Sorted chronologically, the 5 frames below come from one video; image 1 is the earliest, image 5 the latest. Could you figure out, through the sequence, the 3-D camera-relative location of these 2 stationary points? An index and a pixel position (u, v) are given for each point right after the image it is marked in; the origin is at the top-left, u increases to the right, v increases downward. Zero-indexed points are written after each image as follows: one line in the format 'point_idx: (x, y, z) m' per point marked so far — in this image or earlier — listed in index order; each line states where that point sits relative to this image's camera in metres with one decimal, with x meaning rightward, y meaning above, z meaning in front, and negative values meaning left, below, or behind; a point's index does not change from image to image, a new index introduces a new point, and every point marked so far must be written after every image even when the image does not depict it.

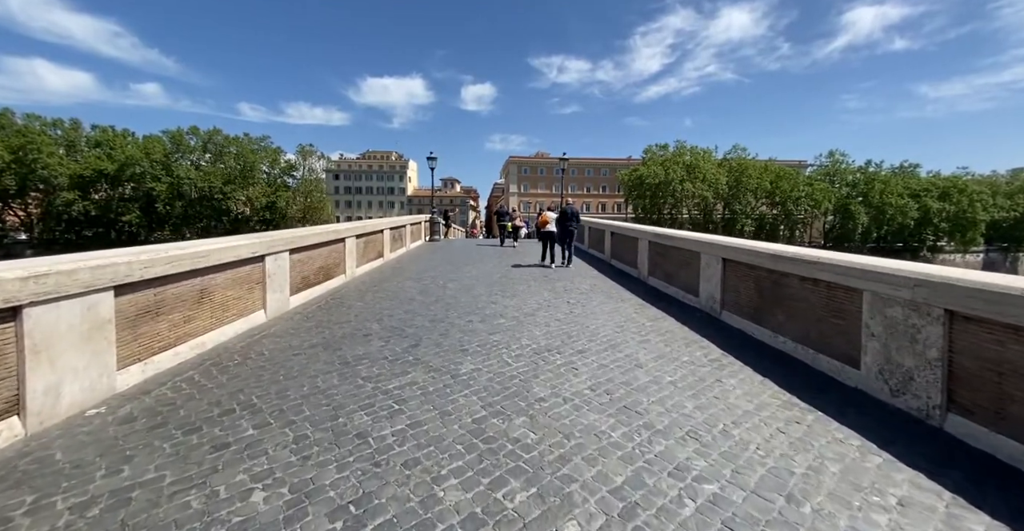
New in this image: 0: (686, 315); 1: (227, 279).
0: (+2.7, -0.8, +6.0) m
1: (-3.4, -0.2, +4.7) m
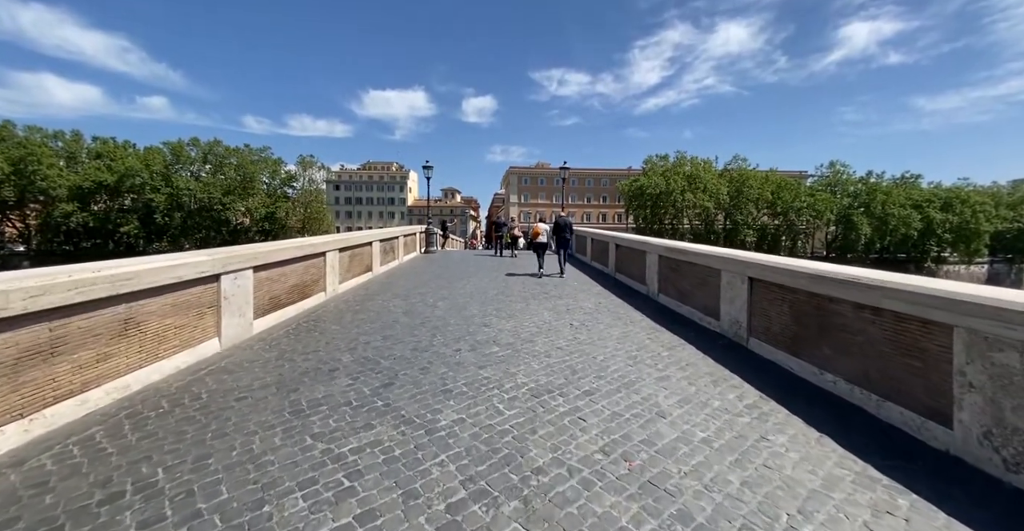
0: (+2.6, -1.0, +5.3) m
1: (-3.5, -0.4, +4.0) m
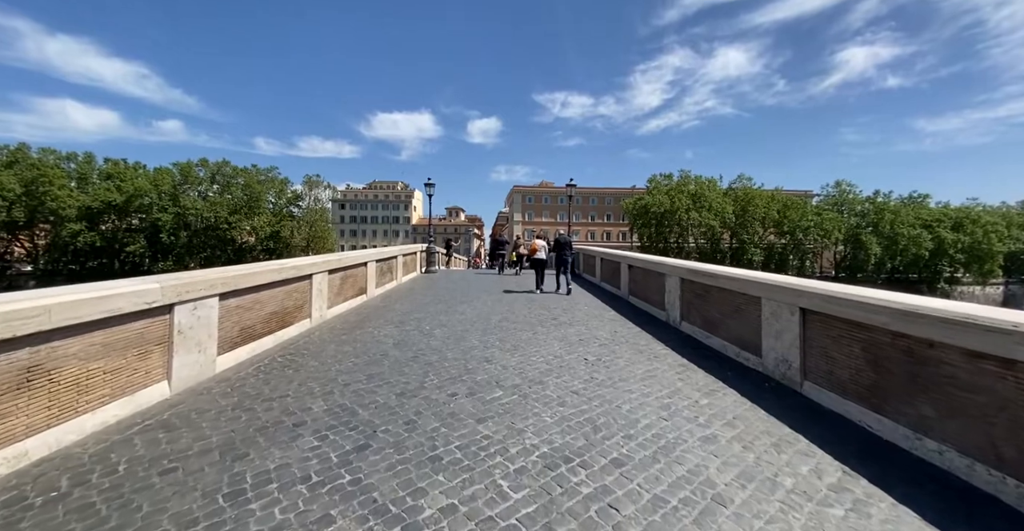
0: (+2.7, -1.3, +4.4) m
1: (-3.4, -0.6, +3.2) m
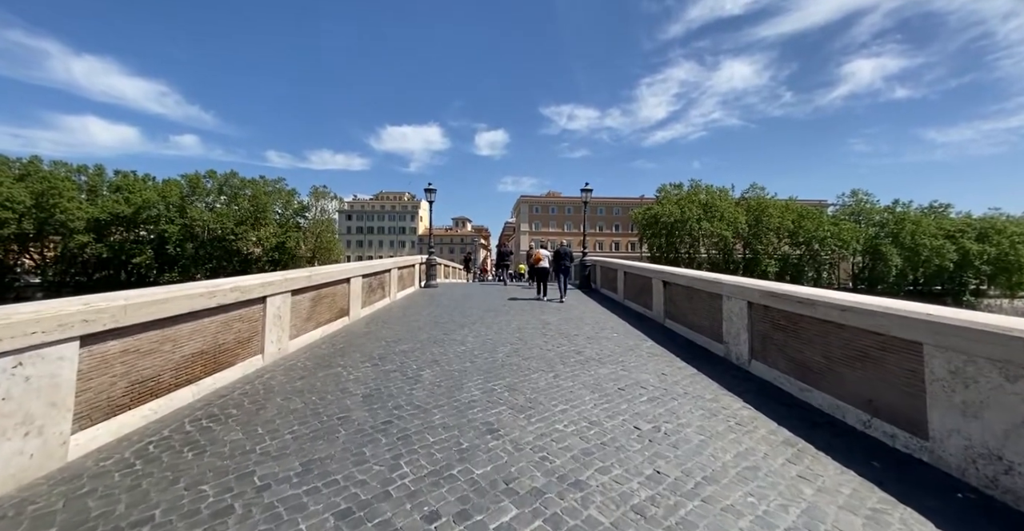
0: (+2.8, -1.5, +2.6) m
1: (-3.3, -0.8, +1.5) m
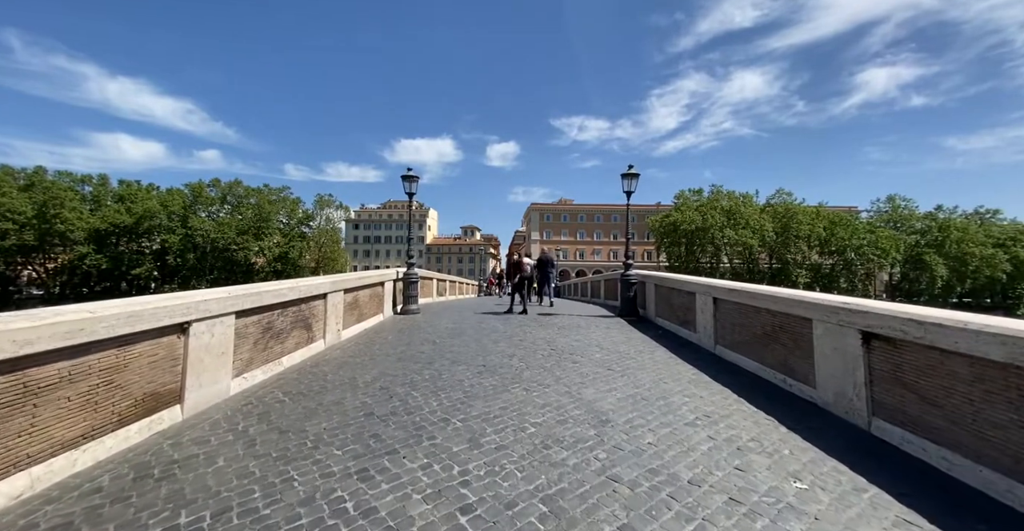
0: (+2.8, -1.7, -2.2) m
1: (-3.4, -1.0, -3.0) m
